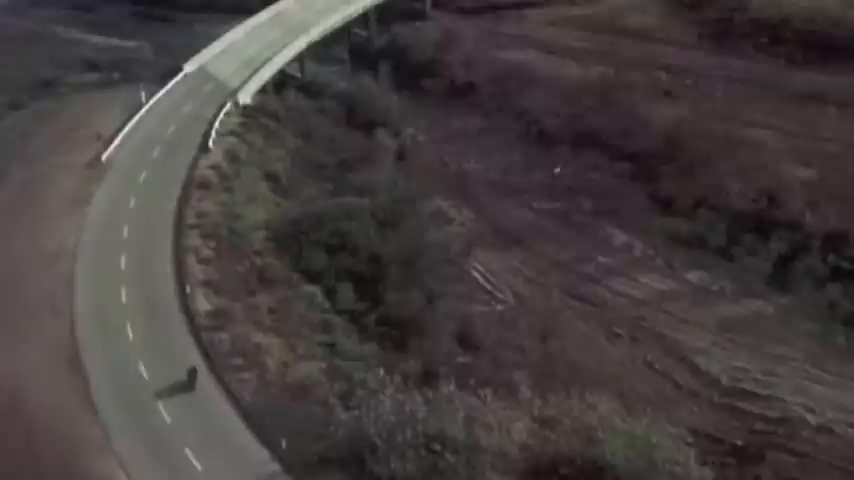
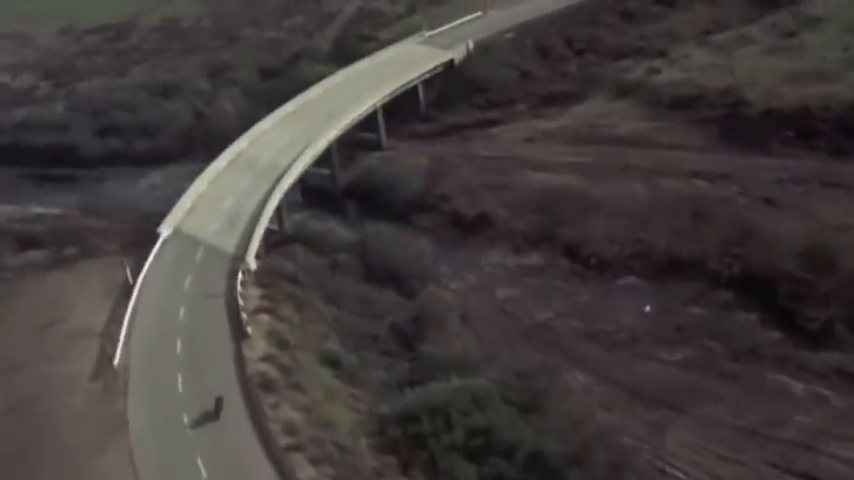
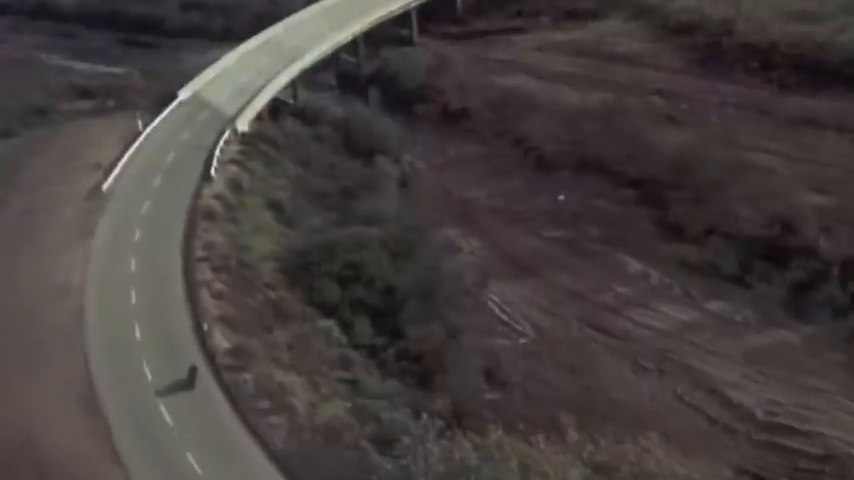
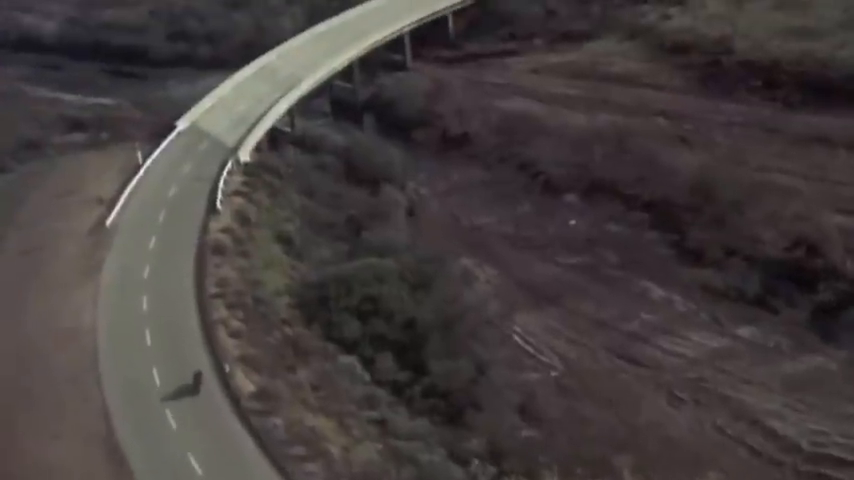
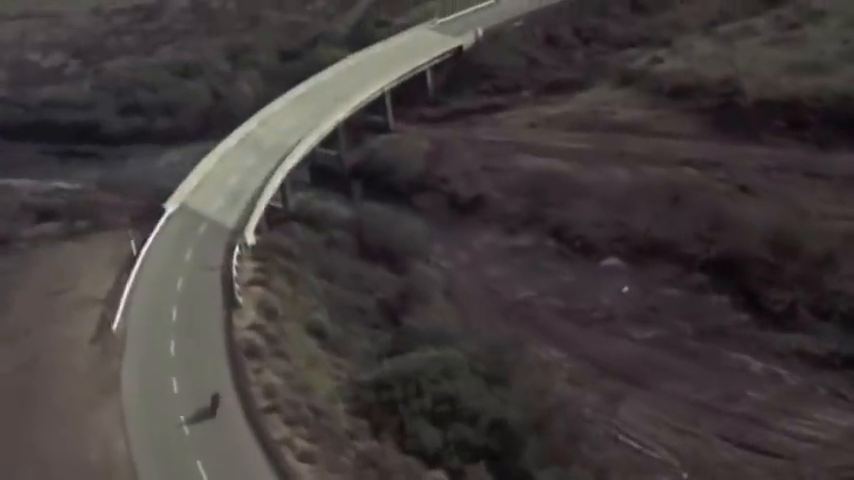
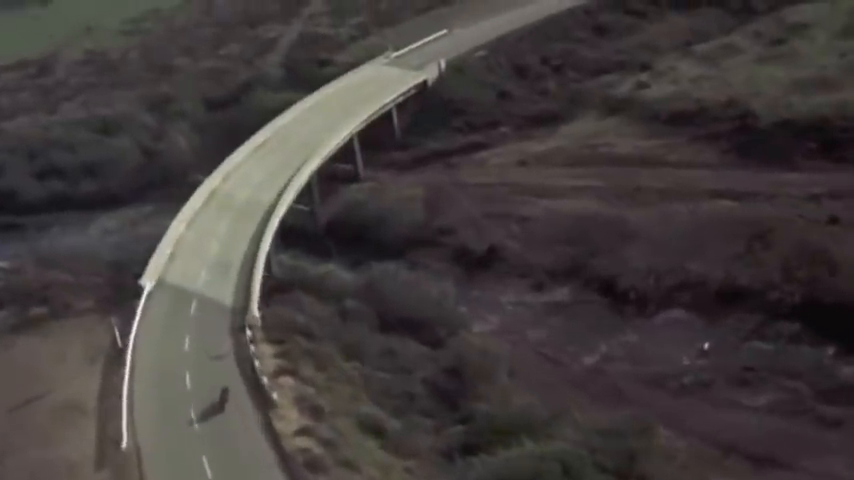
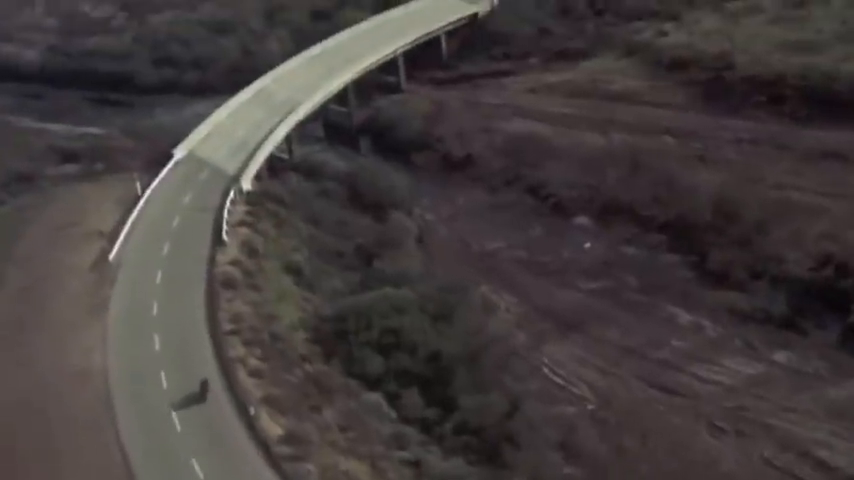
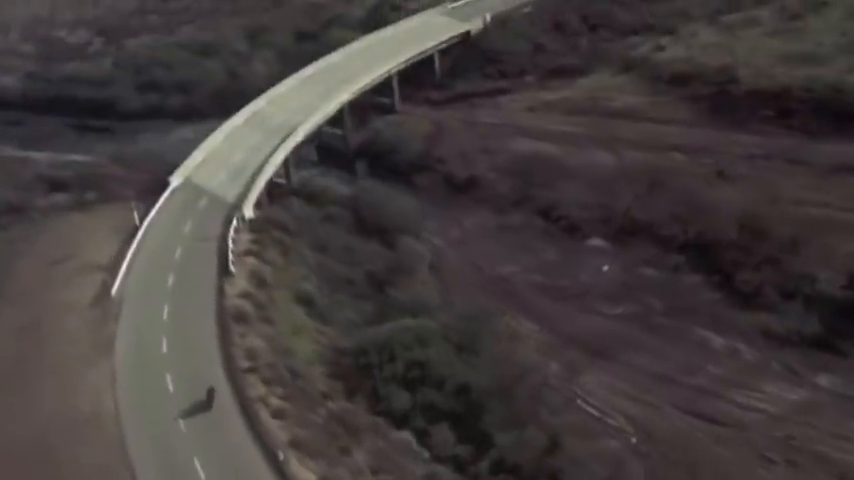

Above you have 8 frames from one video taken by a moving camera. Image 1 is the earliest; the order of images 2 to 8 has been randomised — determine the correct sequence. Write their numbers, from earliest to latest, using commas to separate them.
3, 4, 7, 8, 5, 2, 6
